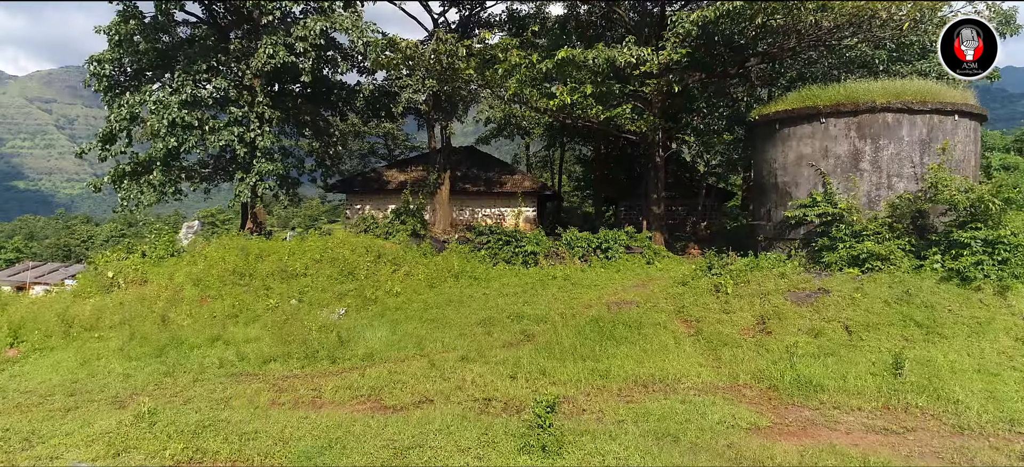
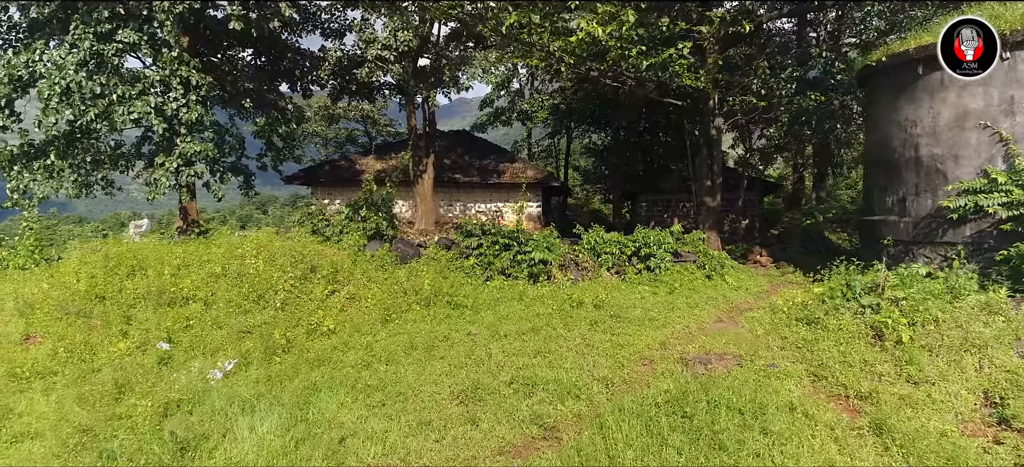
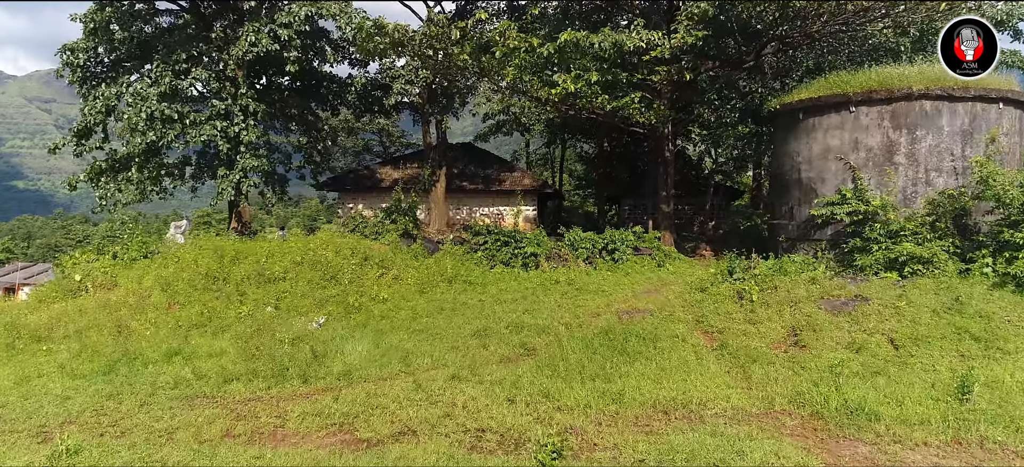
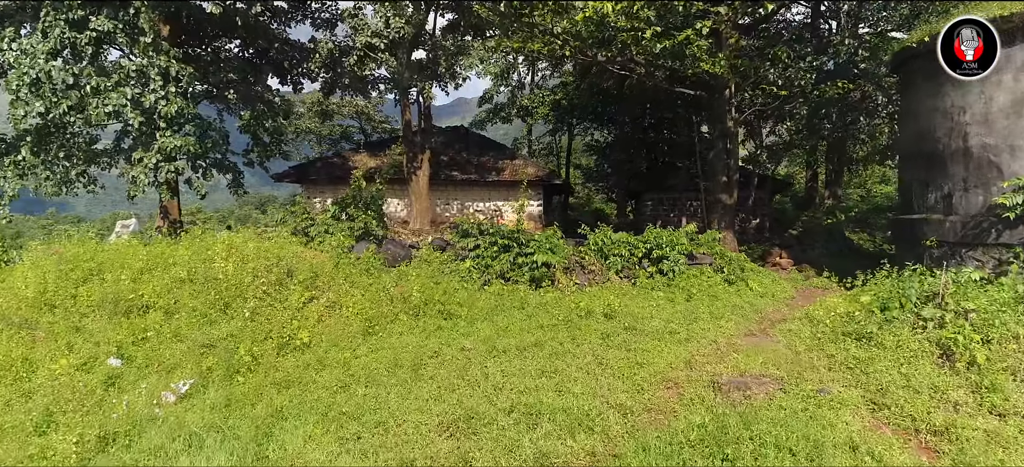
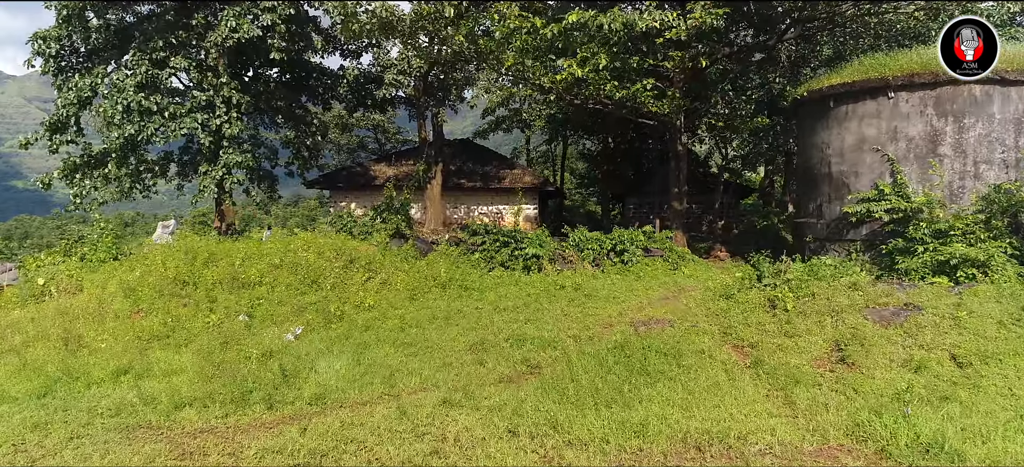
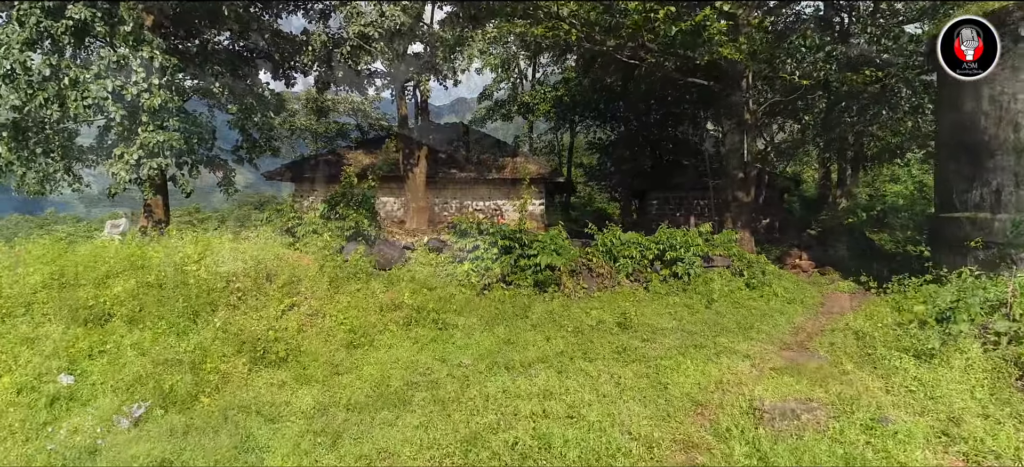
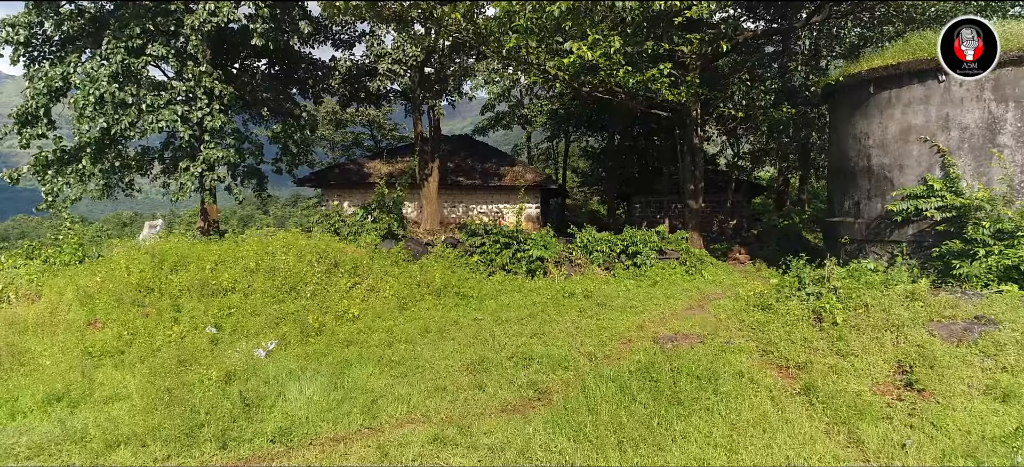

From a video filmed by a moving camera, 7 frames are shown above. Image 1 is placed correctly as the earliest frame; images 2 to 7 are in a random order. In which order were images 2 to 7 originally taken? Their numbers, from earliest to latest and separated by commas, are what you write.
3, 5, 7, 2, 4, 6
